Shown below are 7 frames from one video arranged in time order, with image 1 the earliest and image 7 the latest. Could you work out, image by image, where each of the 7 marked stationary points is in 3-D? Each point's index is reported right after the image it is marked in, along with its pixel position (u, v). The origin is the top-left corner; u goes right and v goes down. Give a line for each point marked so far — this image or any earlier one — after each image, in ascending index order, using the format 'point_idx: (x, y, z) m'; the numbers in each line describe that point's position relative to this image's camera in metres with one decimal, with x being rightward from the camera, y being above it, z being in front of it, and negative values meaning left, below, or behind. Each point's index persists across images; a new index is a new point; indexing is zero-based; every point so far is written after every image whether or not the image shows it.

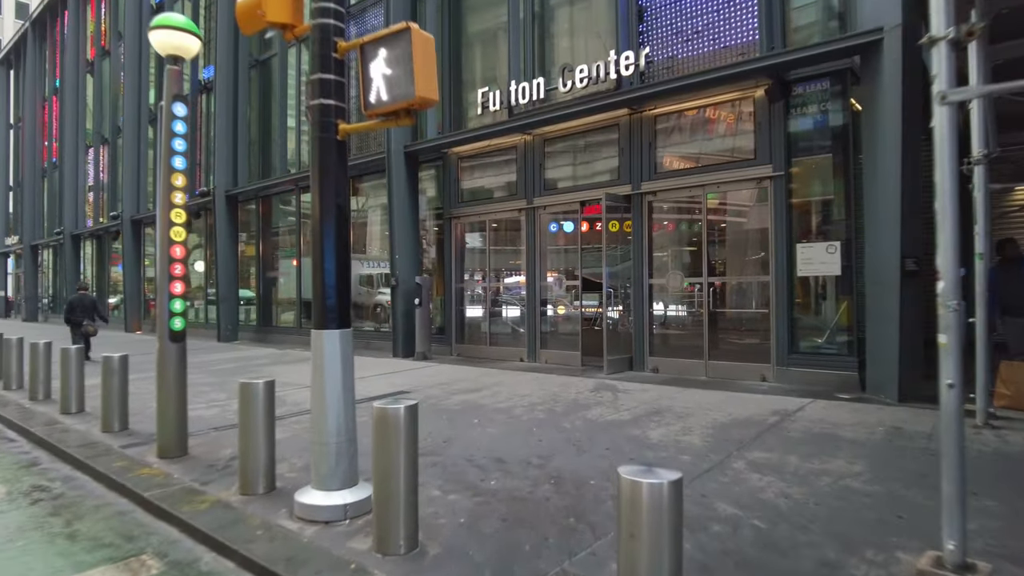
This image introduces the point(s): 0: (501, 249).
0: (-0.2, +0.6, +12.4) m
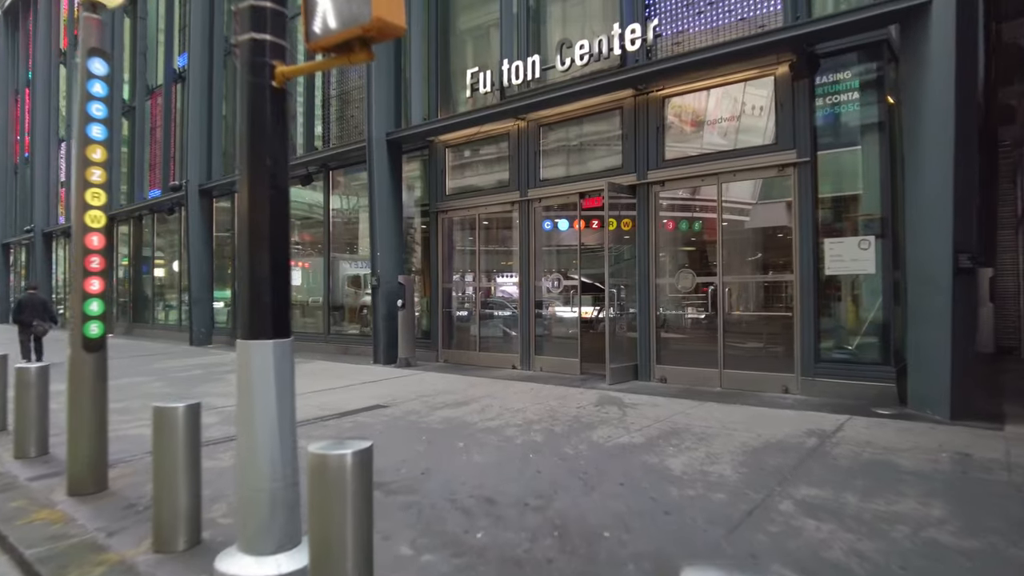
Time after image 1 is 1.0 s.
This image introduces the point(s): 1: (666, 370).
0: (-0.4, +0.6, +11.4) m
1: (+2.1, -1.1, +9.0) m
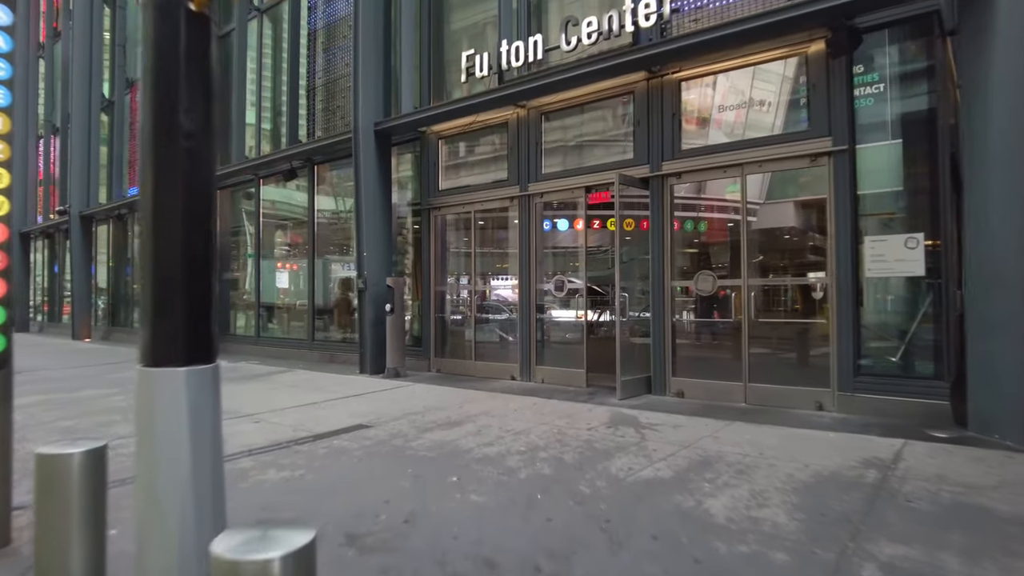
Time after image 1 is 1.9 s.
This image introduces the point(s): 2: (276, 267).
0: (-0.4, +0.6, +10.5) m
1: (+2.1, -1.2, +8.1) m
2: (-5.2, +0.5, +14.8) m
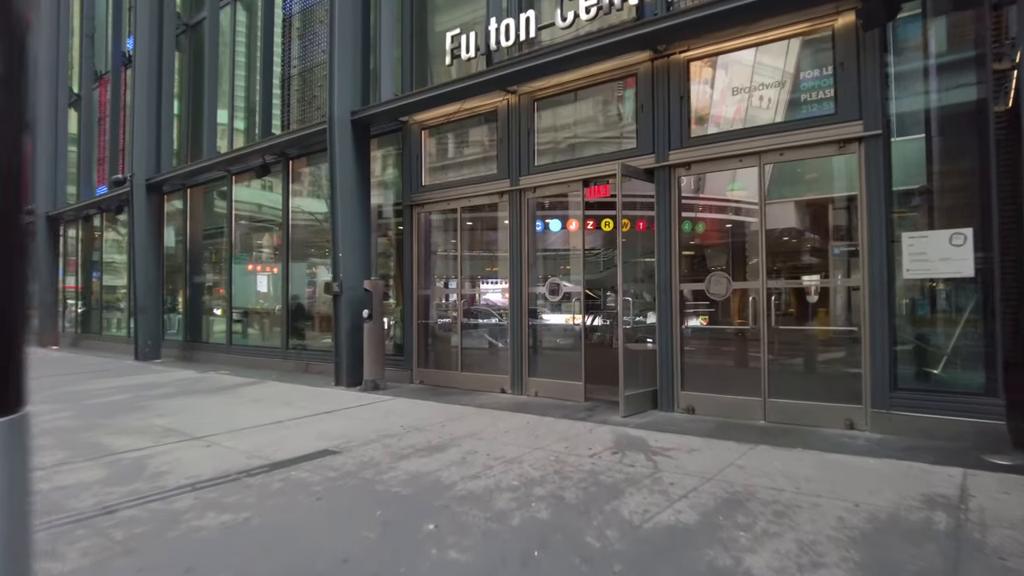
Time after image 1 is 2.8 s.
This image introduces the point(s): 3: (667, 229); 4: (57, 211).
0: (-0.5, +0.5, +9.6) m
1: (+2.0, -1.2, +7.3) m
2: (-5.5, +0.4, +13.9) m
3: (+1.7, +0.7, +7.5) m
4: (-13.4, +2.3, +19.6) m
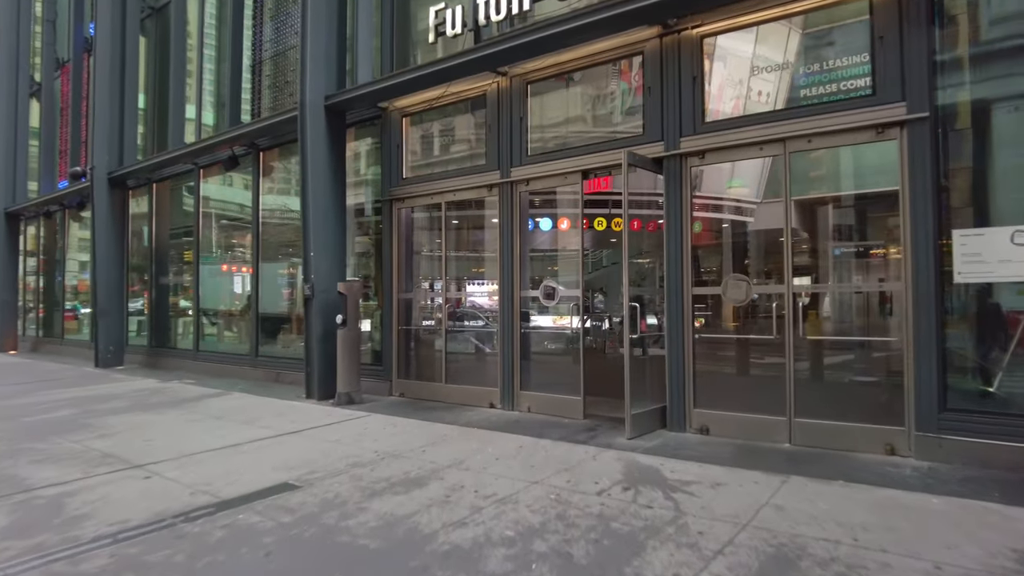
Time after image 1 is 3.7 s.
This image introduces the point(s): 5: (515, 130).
0: (-0.7, +0.5, +8.8) m
1: (+1.9, -1.3, +6.5) m
2: (-5.7, +0.4, +12.9) m
3: (+1.7, +0.6, +6.6) m
4: (-13.7, +2.2, +18.4) m
5: (0.0, +1.9, +8.1) m
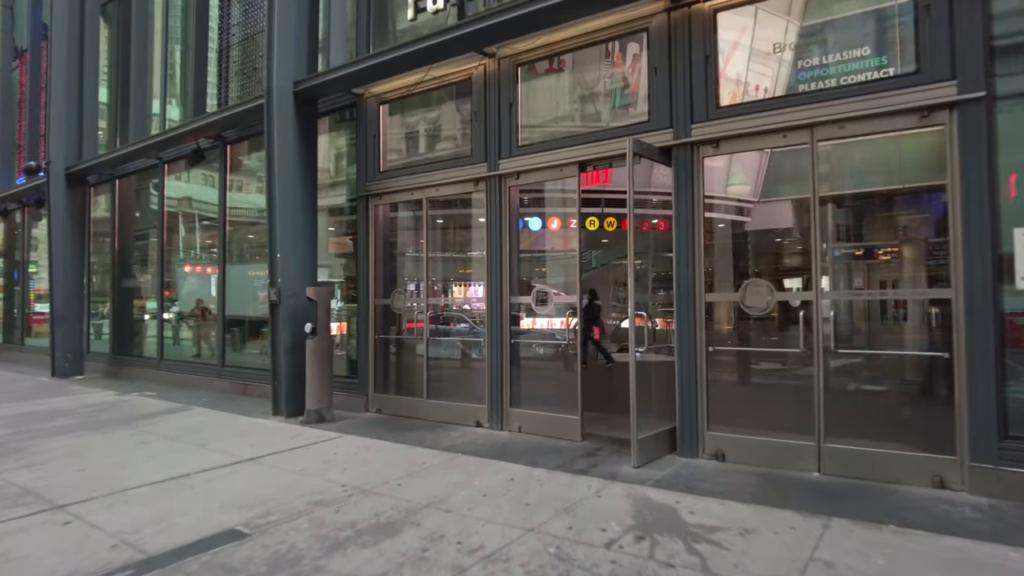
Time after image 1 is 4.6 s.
0: (-0.8, +0.4, +8.0) m
1: (+1.8, -1.3, +5.7) m
2: (-5.9, +0.3, +12.0) m
3: (+1.6, +0.6, +5.9) m
4: (-14.1, +2.2, +17.4) m
5: (-0.1, +1.9, +7.3) m
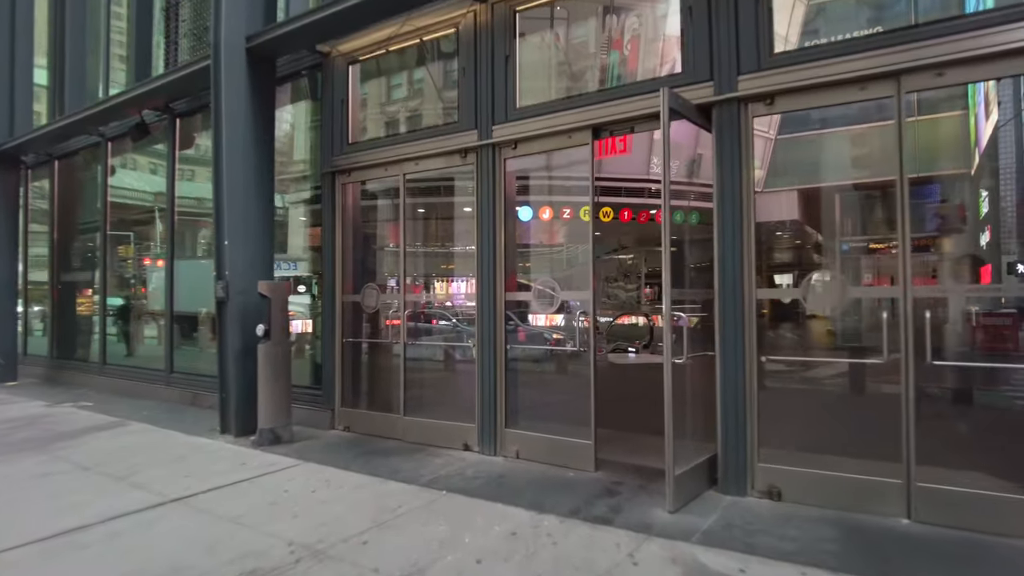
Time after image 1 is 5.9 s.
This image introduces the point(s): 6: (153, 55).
0: (-0.9, +0.5, +6.7) m
1: (+1.8, -1.3, +4.5) m
2: (-6.1, +0.4, +10.6) m
3: (+1.6, +0.6, +4.7) m
4: (-14.4, +2.3, +15.7) m
5: (-0.1, +1.9, +6.0) m
6: (-5.3, +3.4, +9.8) m
